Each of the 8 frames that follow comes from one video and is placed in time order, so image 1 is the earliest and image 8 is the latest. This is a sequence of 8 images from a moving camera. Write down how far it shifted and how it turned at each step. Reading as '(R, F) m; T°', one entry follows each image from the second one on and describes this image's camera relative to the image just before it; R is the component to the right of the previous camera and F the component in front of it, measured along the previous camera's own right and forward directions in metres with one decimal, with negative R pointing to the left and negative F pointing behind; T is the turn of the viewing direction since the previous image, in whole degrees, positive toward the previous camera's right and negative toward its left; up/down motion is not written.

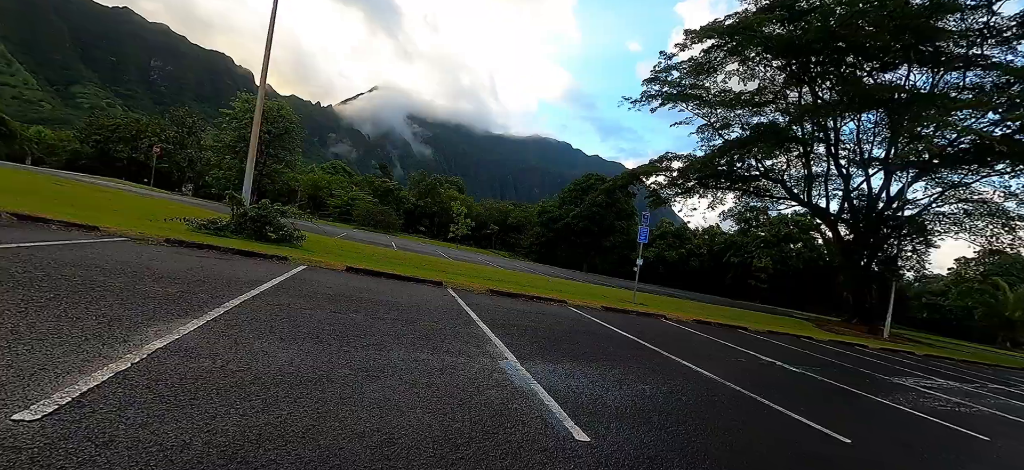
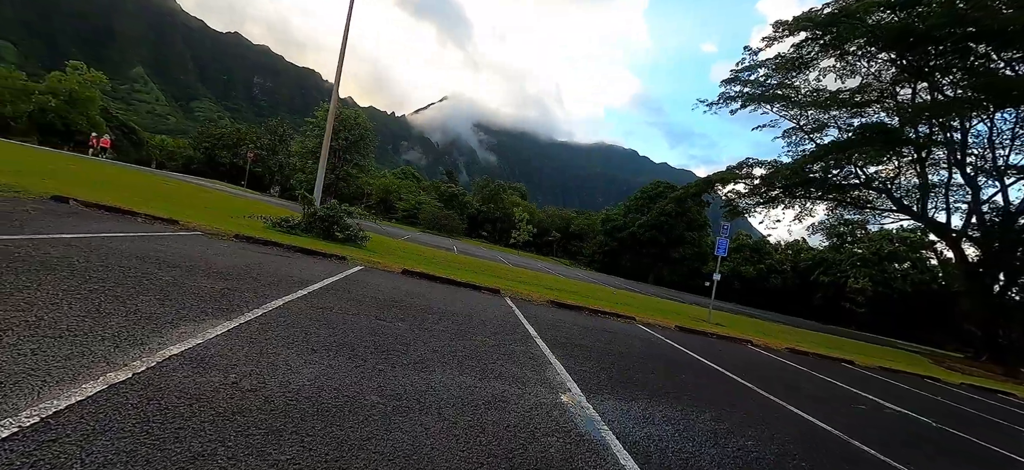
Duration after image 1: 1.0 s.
(-0.1, +0.7) m; -9°
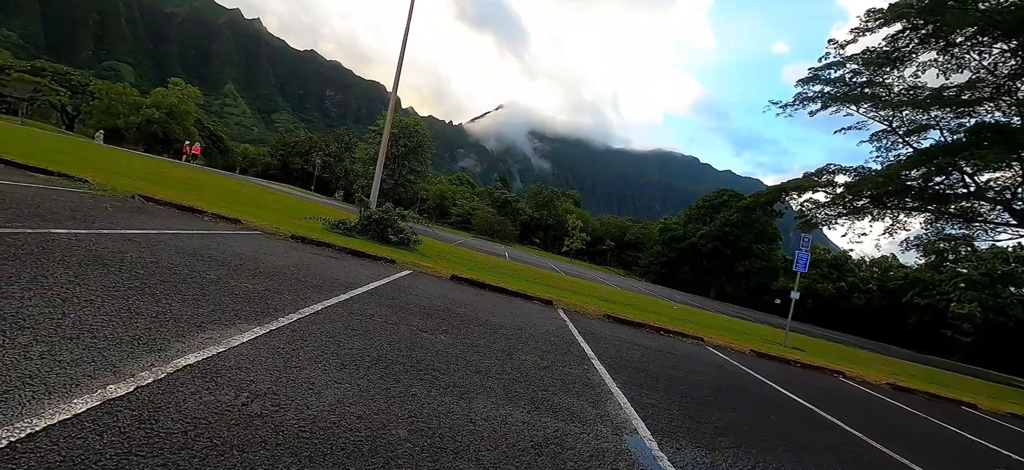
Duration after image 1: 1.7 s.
(0.0, +0.5) m; -7°
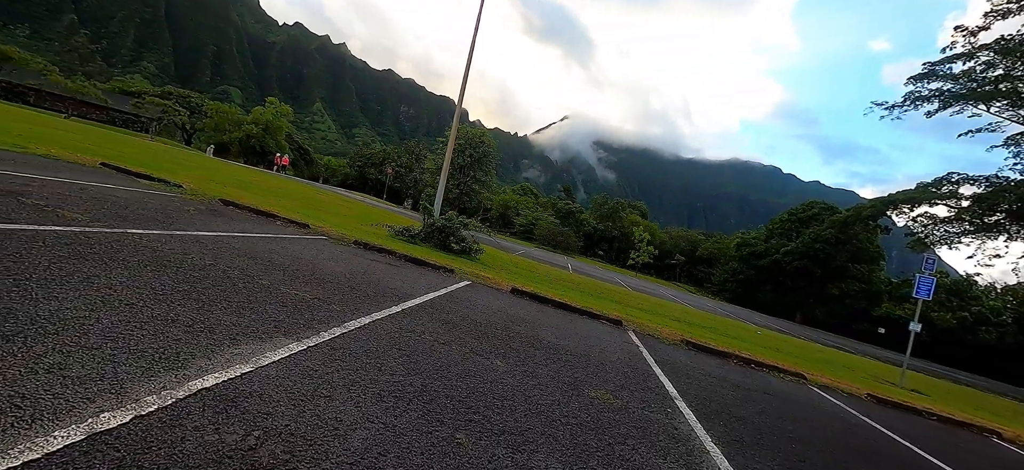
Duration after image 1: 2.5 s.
(-0.1, +0.6) m; -9°
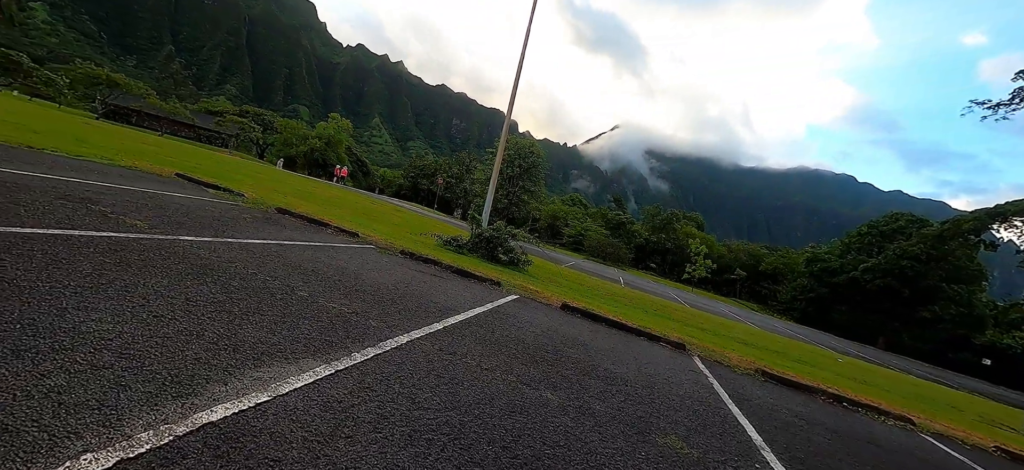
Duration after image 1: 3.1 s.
(0.0, +0.4) m; -7°
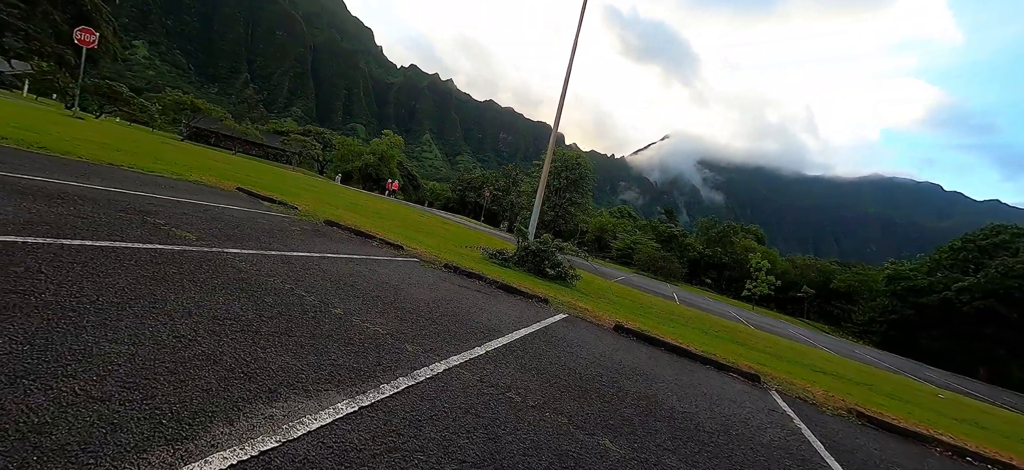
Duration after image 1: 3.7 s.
(0.0, +0.4) m; -7°
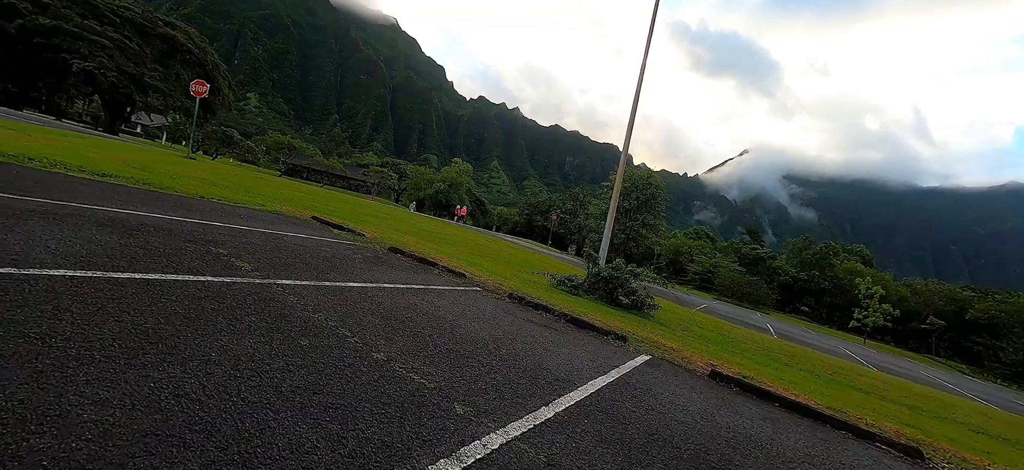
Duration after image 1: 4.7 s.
(0.0, +0.7) m; -10°
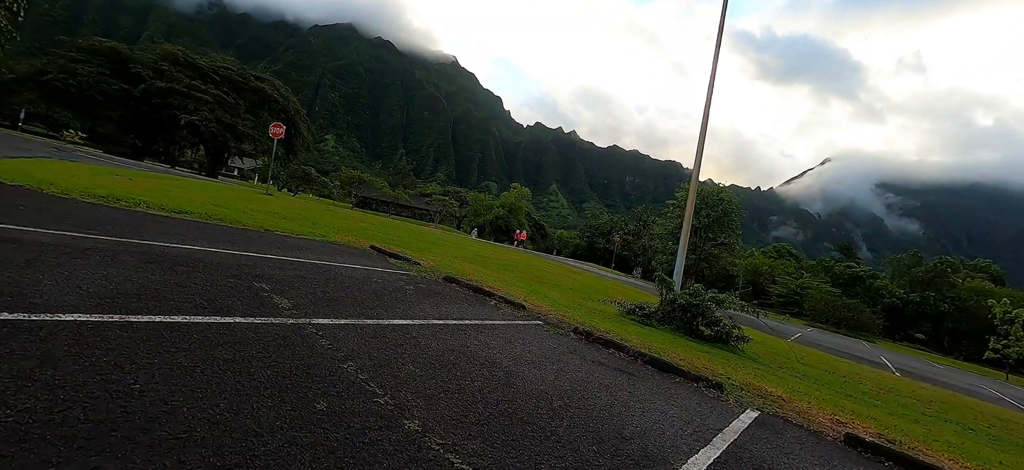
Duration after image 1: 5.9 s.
(0.0, +0.7) m; -9°
